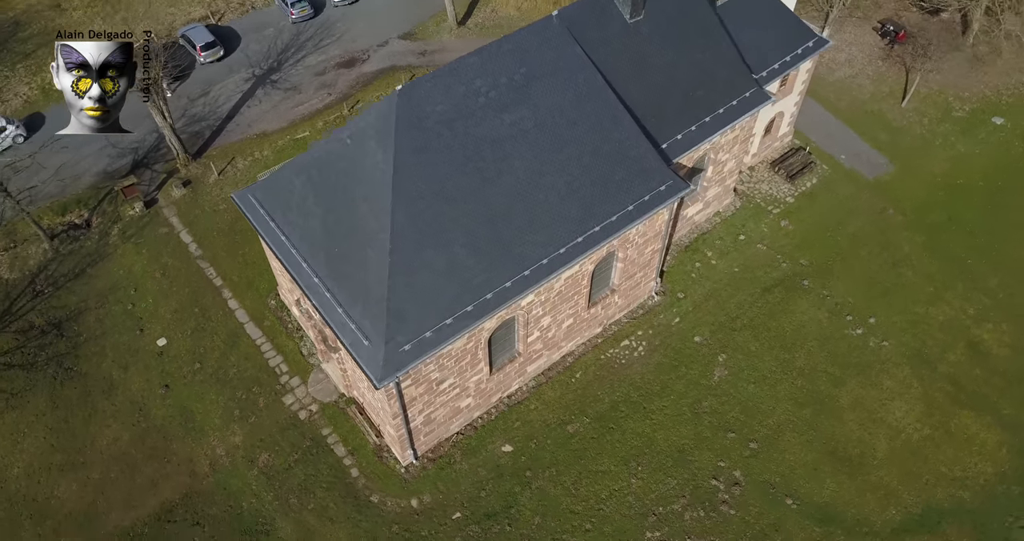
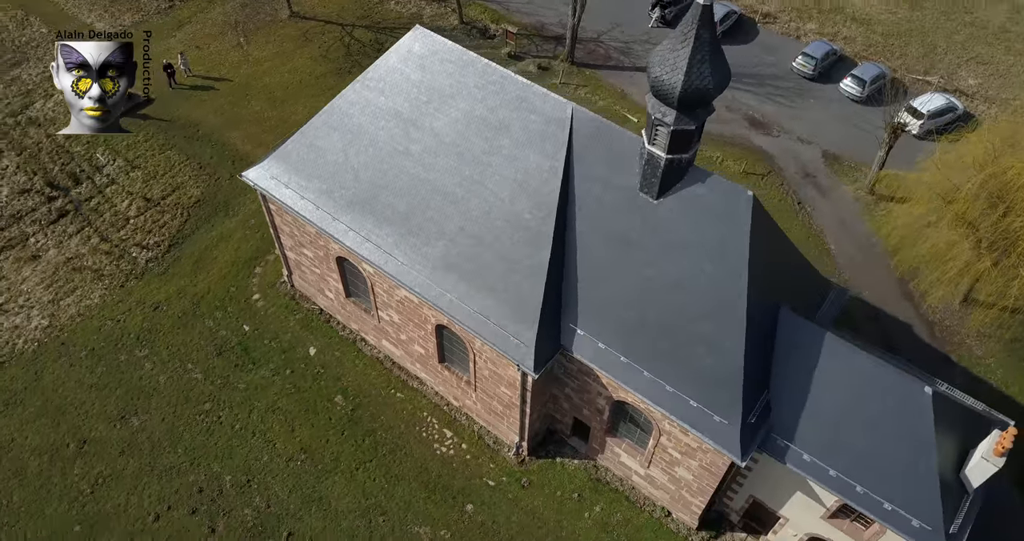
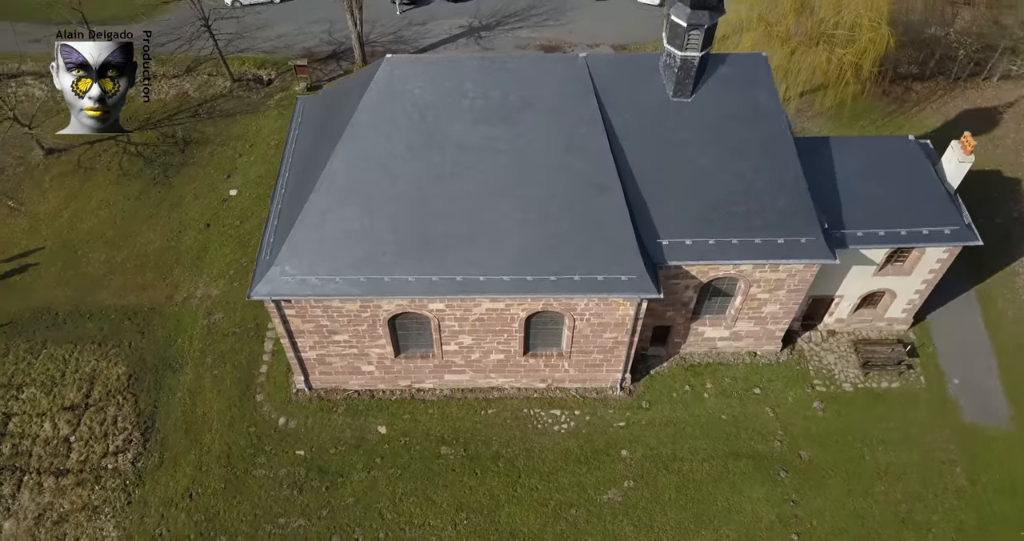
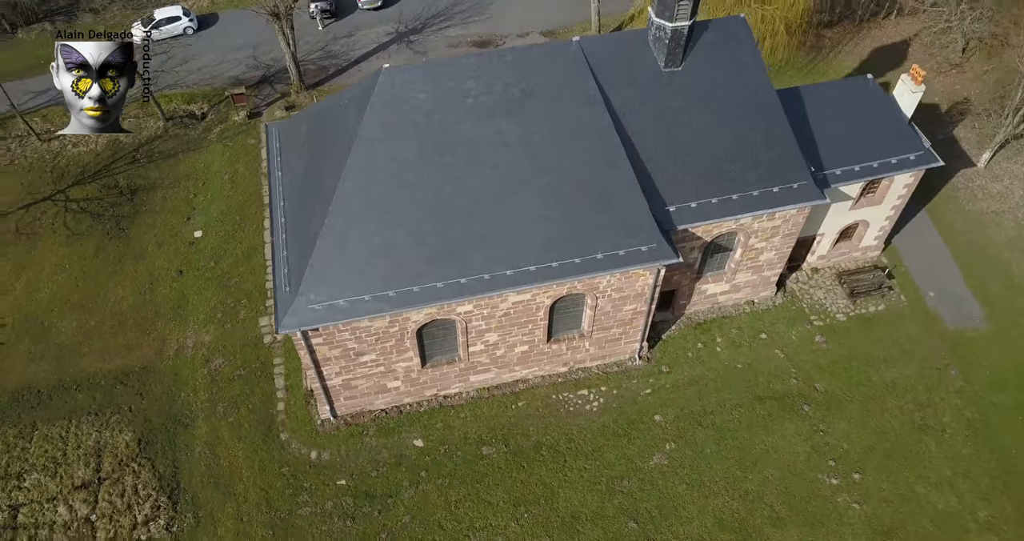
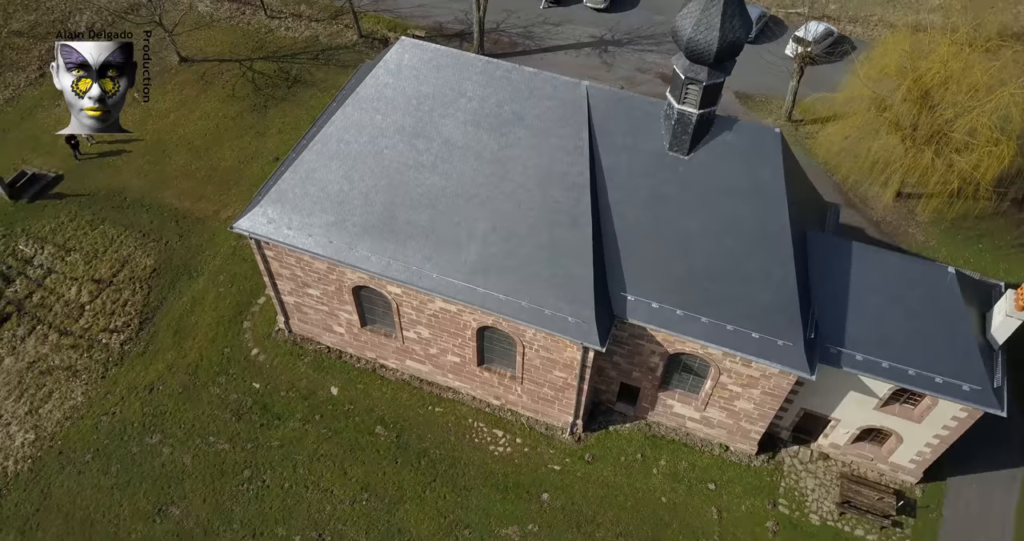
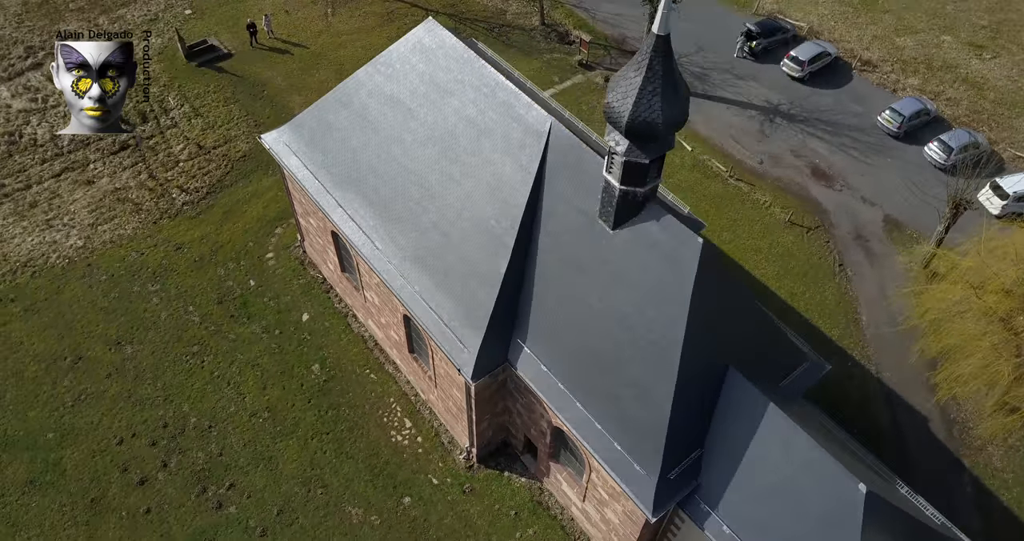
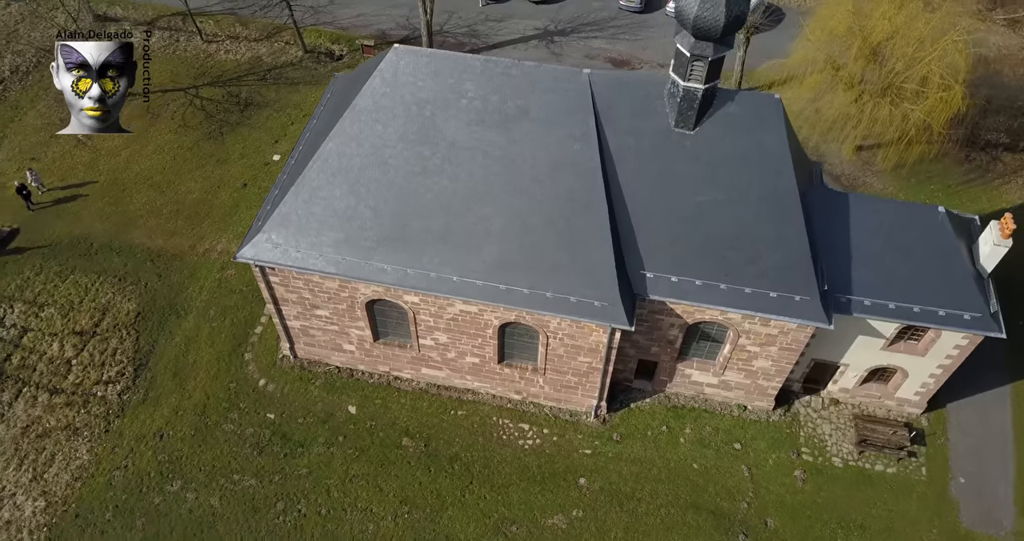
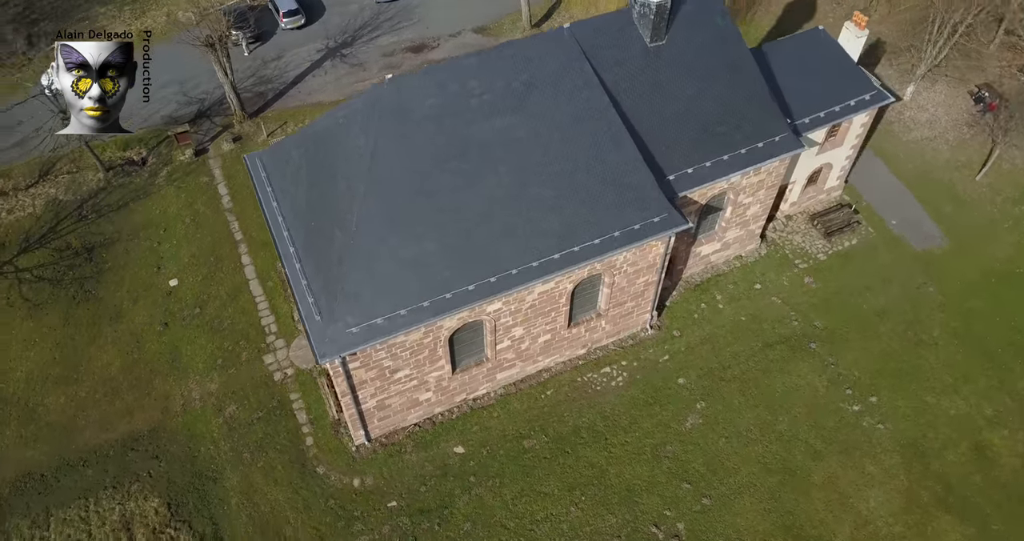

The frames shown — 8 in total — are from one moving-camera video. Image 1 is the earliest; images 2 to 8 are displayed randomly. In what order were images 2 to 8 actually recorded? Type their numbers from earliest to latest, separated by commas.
8, 4, 3, 7, 5, 2, 6
